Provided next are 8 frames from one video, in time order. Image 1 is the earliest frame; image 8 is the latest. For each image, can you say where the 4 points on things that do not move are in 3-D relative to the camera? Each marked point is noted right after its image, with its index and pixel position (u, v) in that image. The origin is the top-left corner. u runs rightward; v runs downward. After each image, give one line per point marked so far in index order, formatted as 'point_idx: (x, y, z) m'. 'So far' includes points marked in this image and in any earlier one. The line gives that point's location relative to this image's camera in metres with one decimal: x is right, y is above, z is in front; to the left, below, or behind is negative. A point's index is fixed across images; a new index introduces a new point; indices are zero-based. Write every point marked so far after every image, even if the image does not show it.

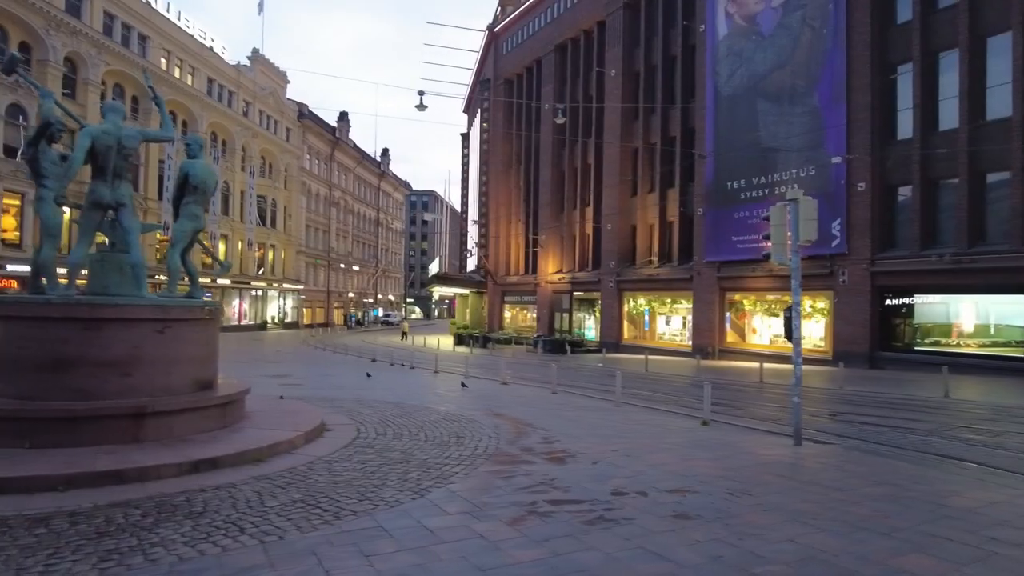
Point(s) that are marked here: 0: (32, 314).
0: (-6.1, -0.3, +8.5) m
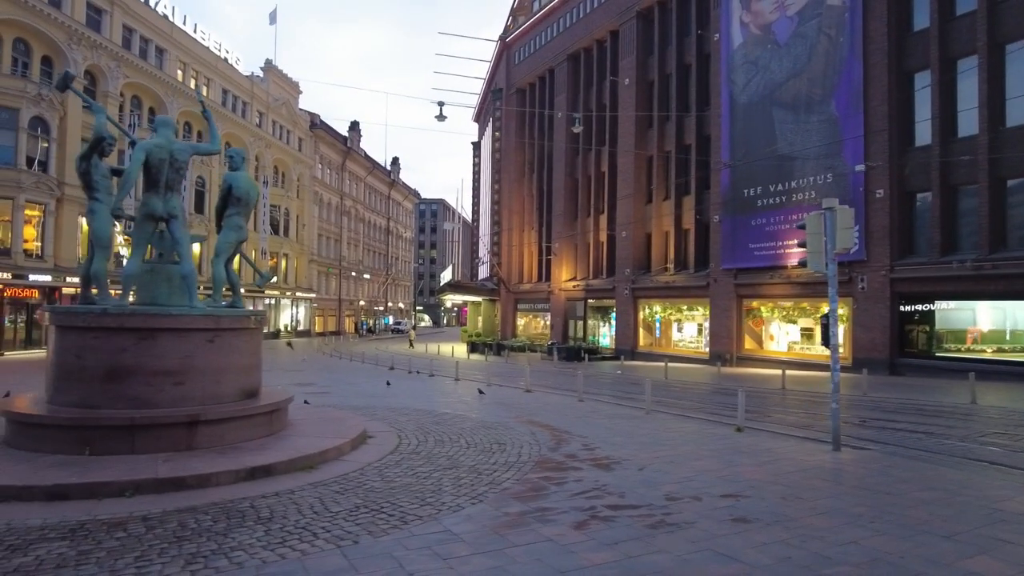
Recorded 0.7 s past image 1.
0: (-5.5, -0.5, +8.7) m
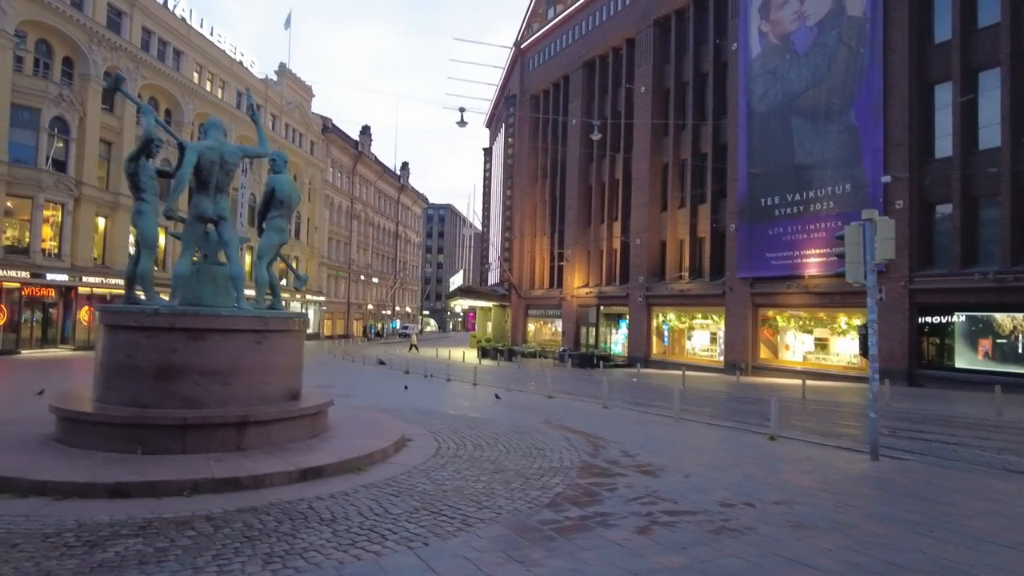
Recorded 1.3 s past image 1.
0: (-4.9, -0.5, +8.7) m
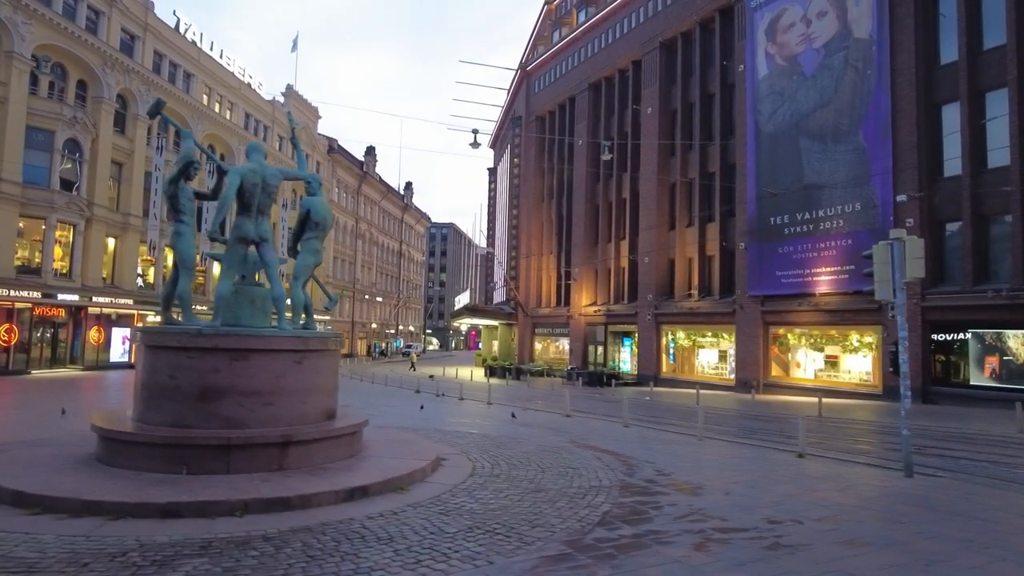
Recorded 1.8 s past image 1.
0: (-4.3, -0.7, +8.8) m
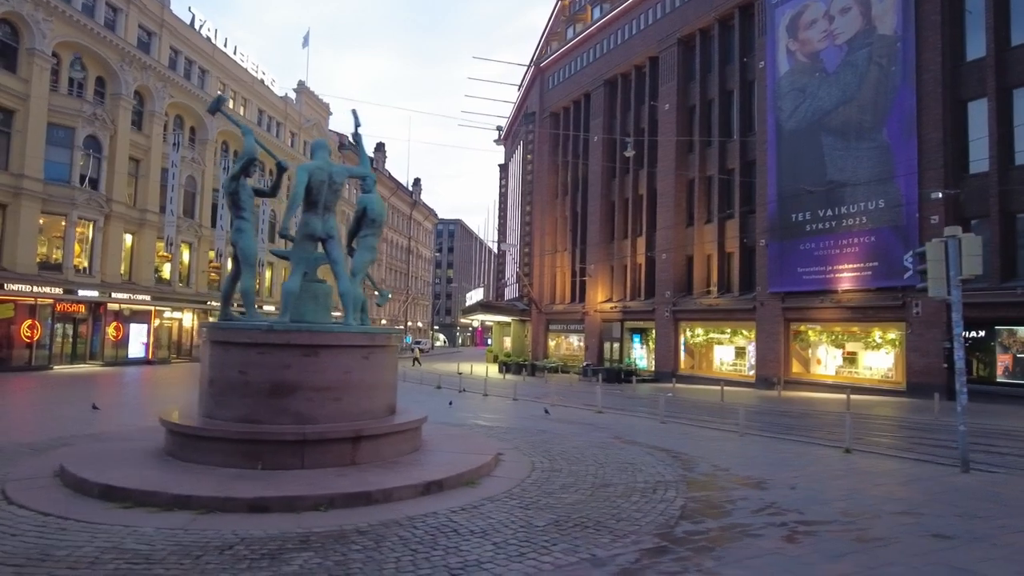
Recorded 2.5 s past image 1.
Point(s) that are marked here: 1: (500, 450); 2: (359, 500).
0: (-3.4, -0.7, +8.9) m
1: (-0.2, -2.7, +11.1) m
2: (-1.7, -2.4, +7.5) m
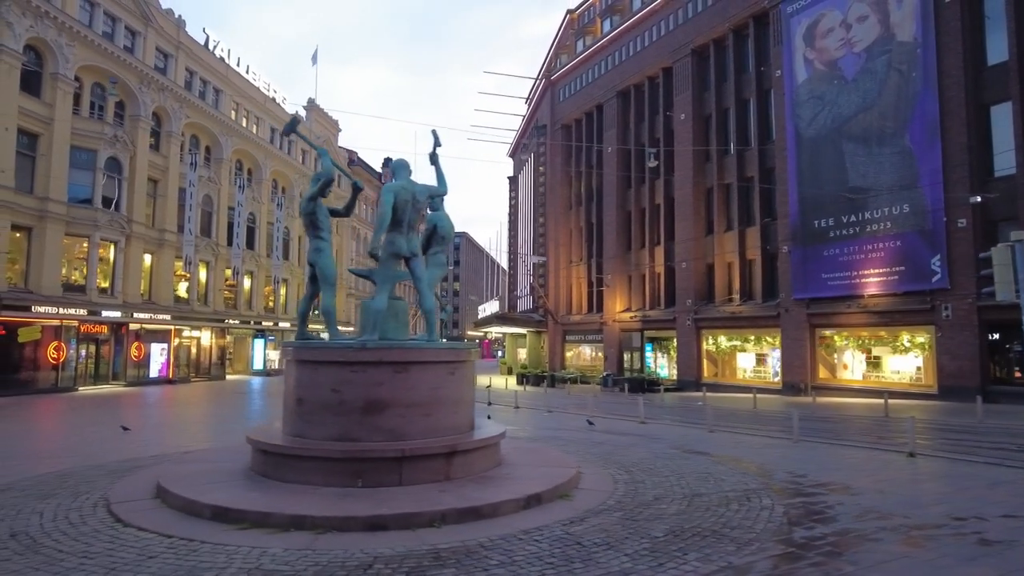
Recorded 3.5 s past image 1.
0: (-2.2, -1.0, +9.1) m
1: (+1.1, -2.9, +11.2) m
2: (-0.5, -2.6, +7.6) m
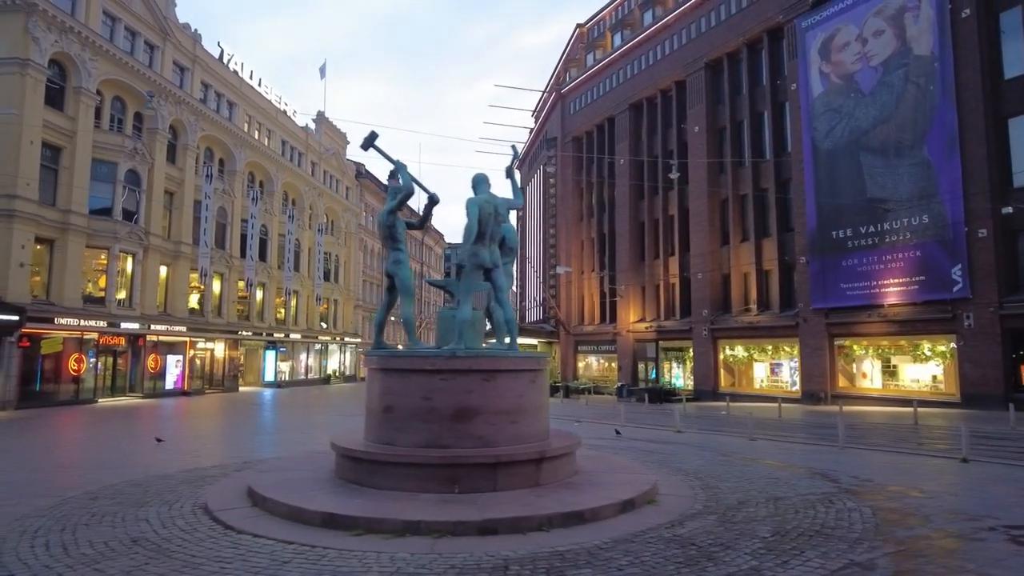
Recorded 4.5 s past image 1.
0: (-1.0, -1.1, +9.3) m
1: (+2.2, -3.1, +11.4) m
2: (+0.7, -2.7, +7.8) m
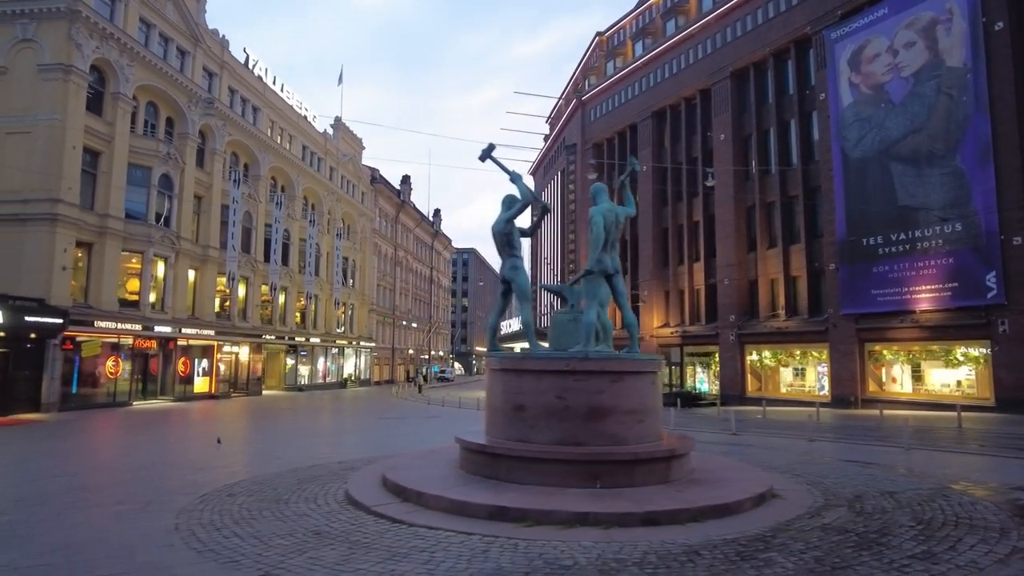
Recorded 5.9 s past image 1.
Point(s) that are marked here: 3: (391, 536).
0: (+0.9, -1.2, +9.7) m
1: (+4.1, -3.2, +11.9) m
2: (+2.6, -2.8, +8.3) m
3: (-1.4, -2.8, +7.6) m
